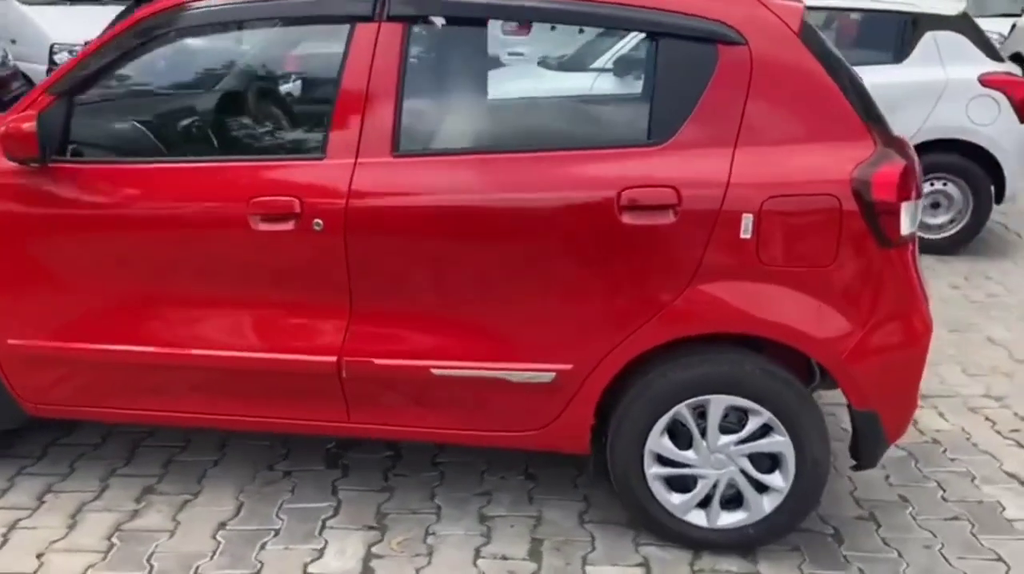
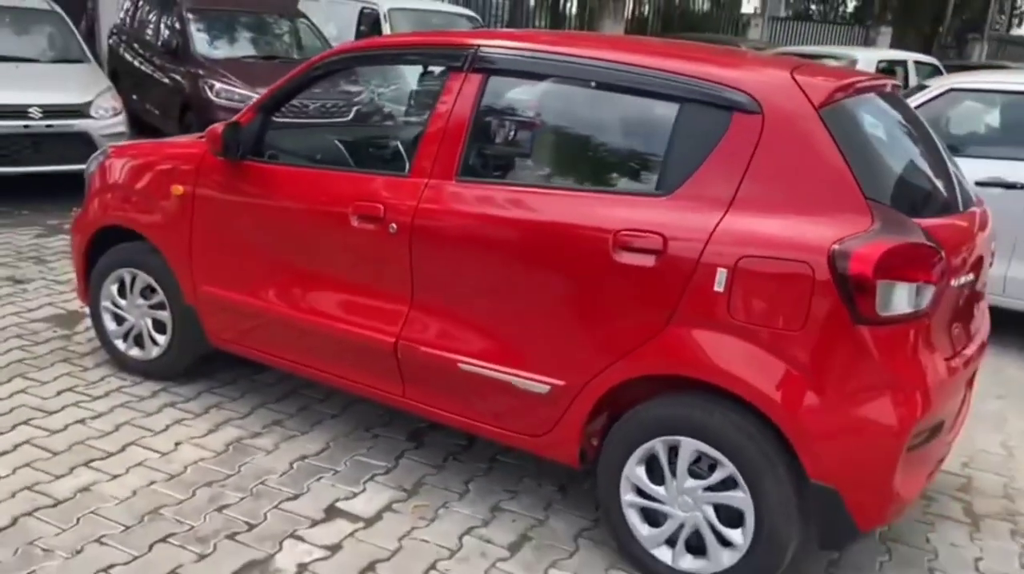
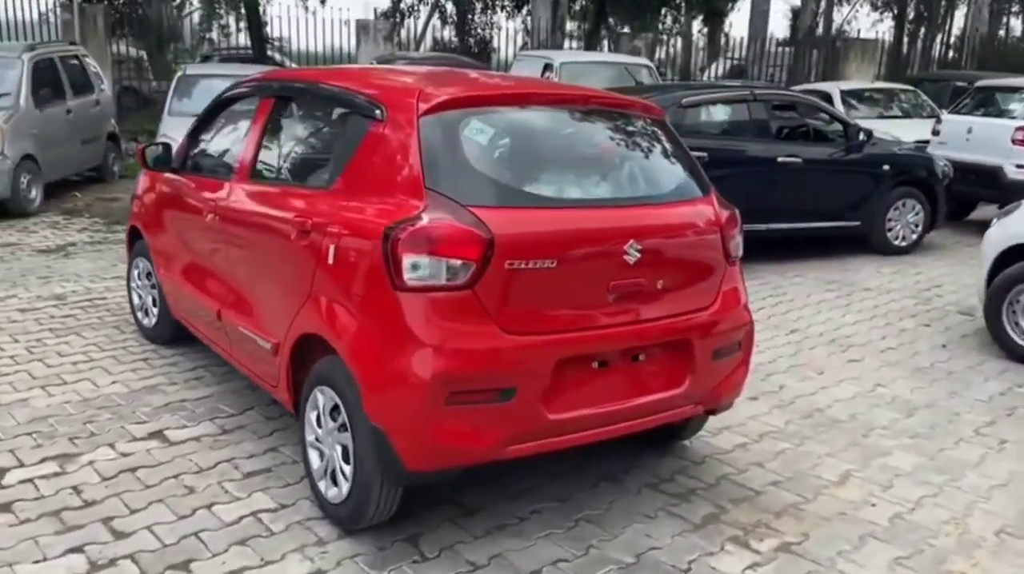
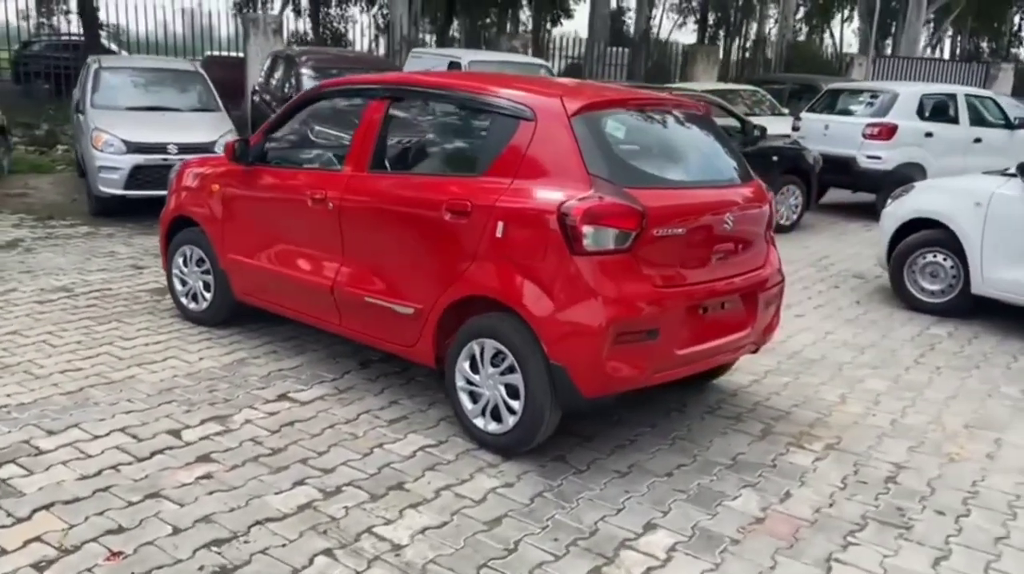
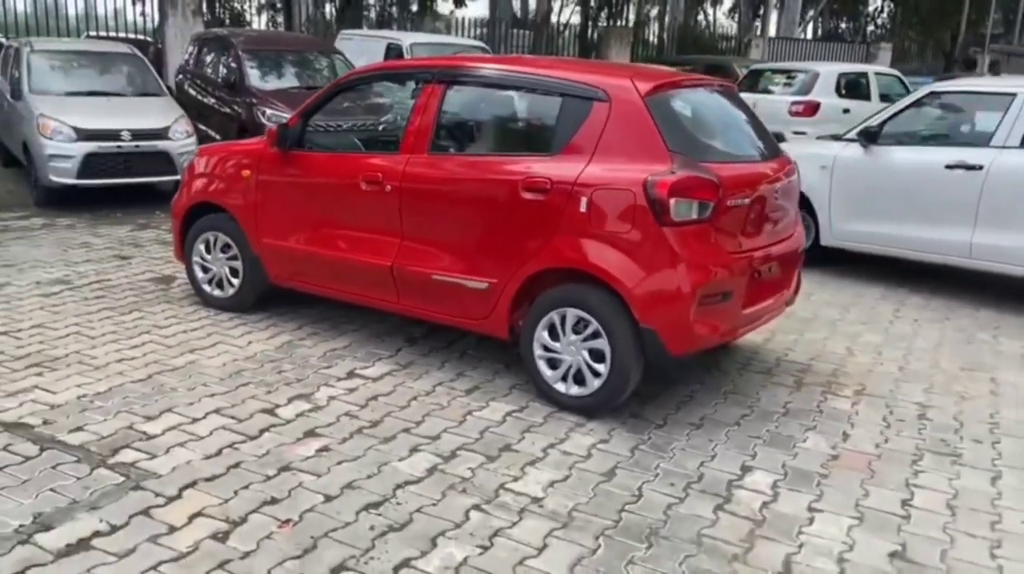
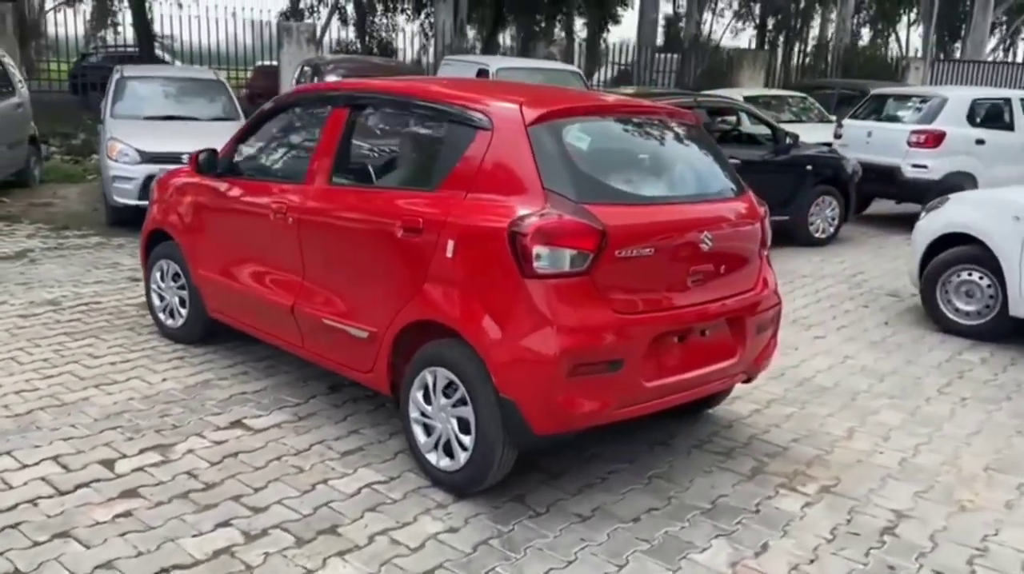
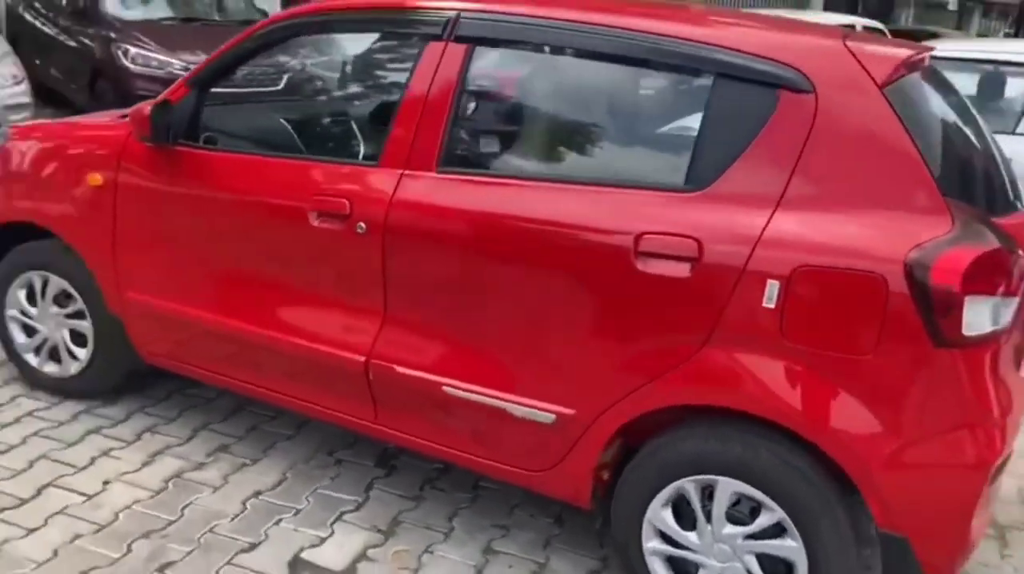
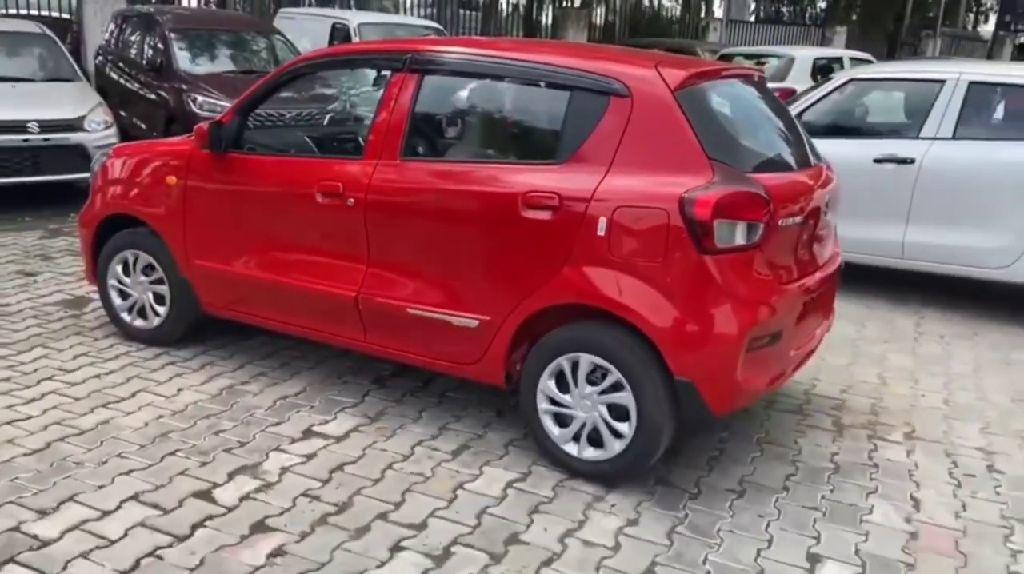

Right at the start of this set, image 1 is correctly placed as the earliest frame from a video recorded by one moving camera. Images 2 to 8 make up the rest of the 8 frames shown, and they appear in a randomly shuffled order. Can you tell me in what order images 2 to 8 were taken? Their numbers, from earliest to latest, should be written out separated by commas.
7, 2, 8, 5, 4, 6, 3
